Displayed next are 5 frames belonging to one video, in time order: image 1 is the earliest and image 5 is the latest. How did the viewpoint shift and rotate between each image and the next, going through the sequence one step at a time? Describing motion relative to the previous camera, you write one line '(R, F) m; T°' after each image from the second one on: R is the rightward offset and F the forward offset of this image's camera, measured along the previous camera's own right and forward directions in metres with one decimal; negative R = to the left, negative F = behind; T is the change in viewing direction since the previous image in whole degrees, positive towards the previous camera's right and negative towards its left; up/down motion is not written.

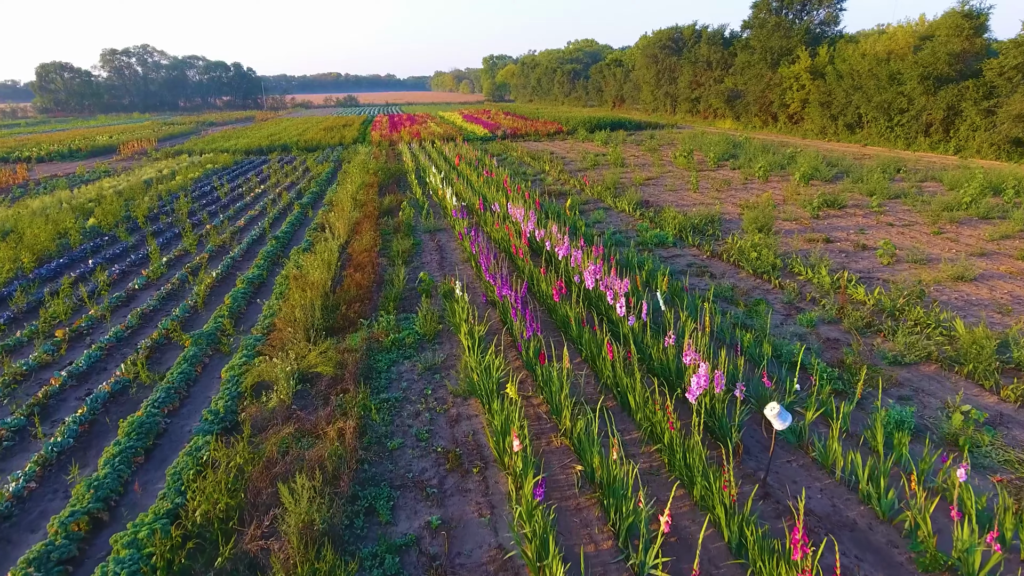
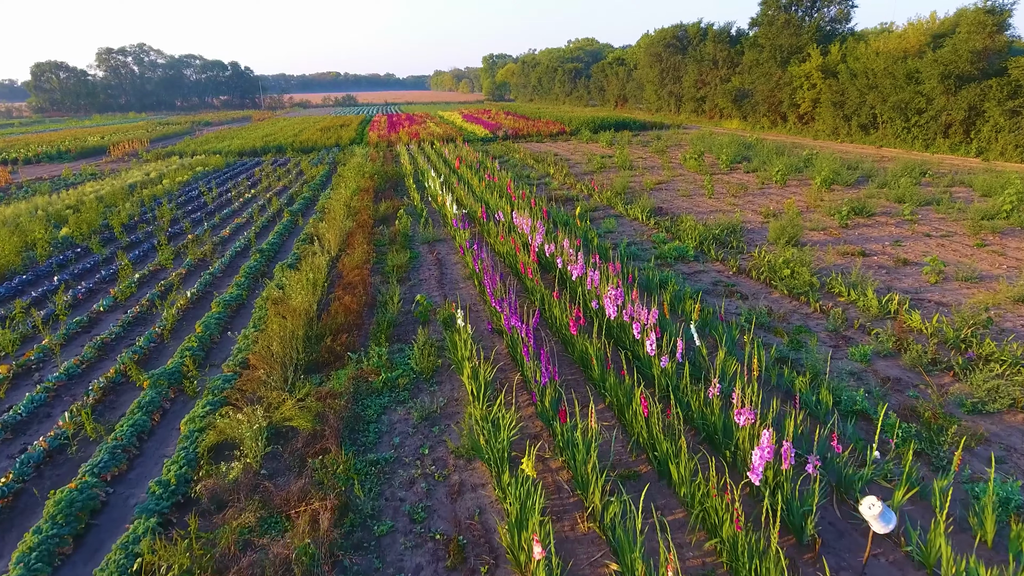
(-0.1, +0.7) m; 0°
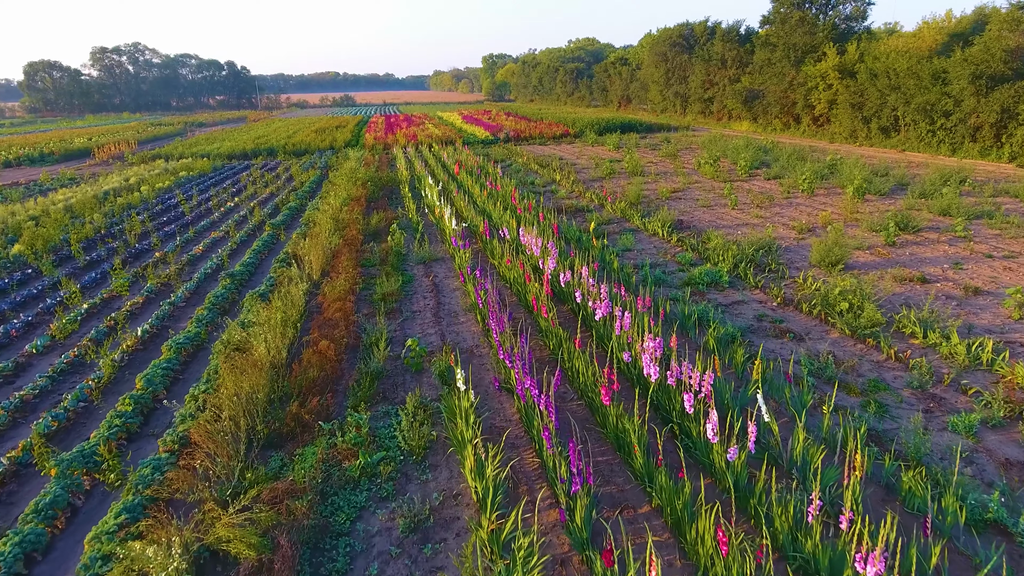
(-0.1, +1.0) m; 0°
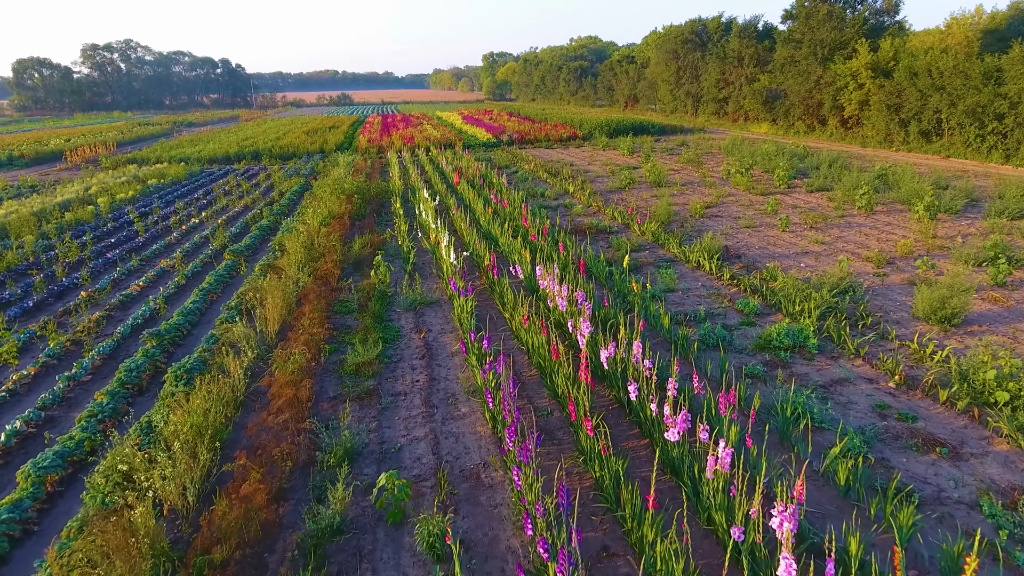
(-0.1, +1.7) m; 0°
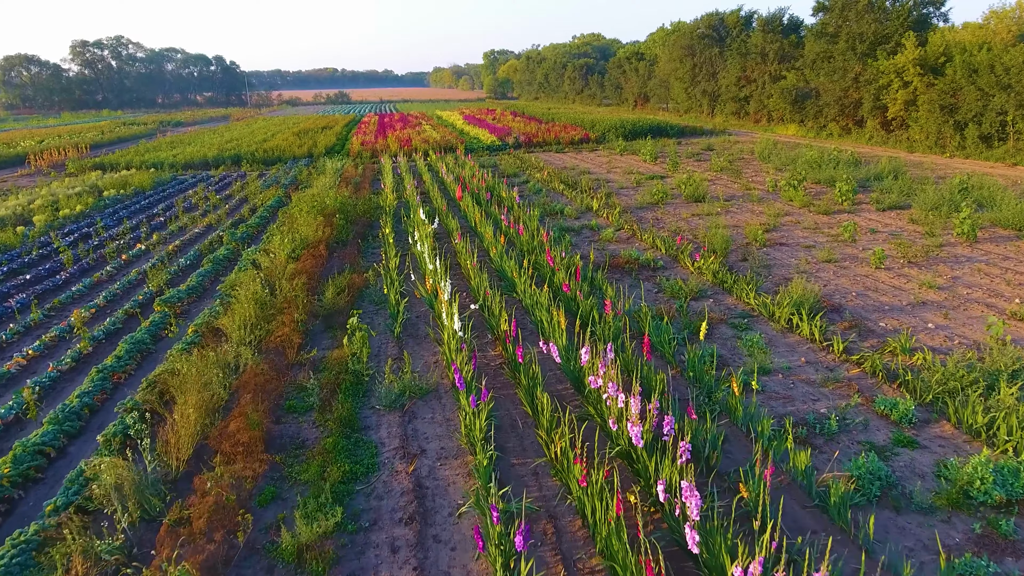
(-0.2, +2.0) m; 0°
